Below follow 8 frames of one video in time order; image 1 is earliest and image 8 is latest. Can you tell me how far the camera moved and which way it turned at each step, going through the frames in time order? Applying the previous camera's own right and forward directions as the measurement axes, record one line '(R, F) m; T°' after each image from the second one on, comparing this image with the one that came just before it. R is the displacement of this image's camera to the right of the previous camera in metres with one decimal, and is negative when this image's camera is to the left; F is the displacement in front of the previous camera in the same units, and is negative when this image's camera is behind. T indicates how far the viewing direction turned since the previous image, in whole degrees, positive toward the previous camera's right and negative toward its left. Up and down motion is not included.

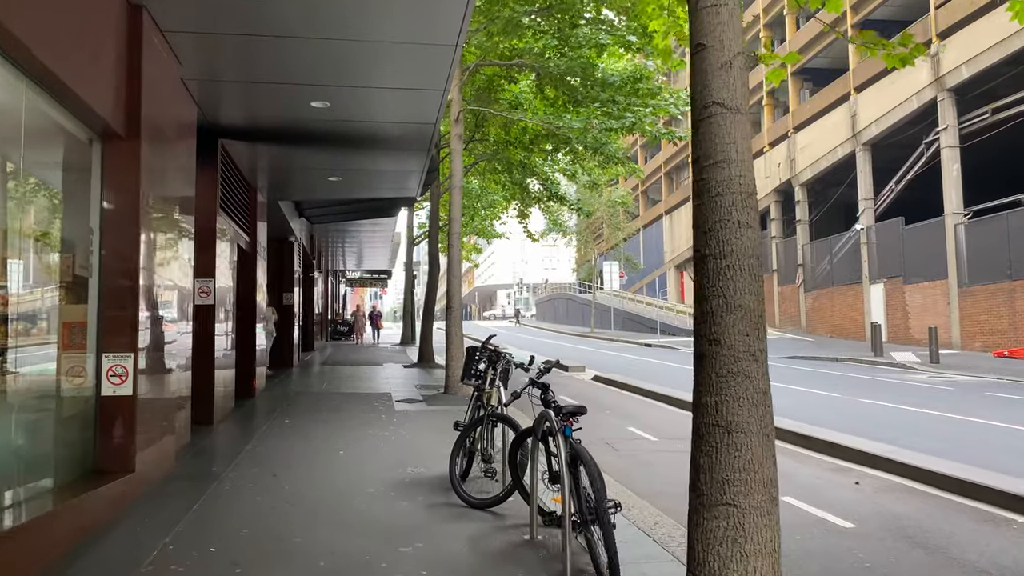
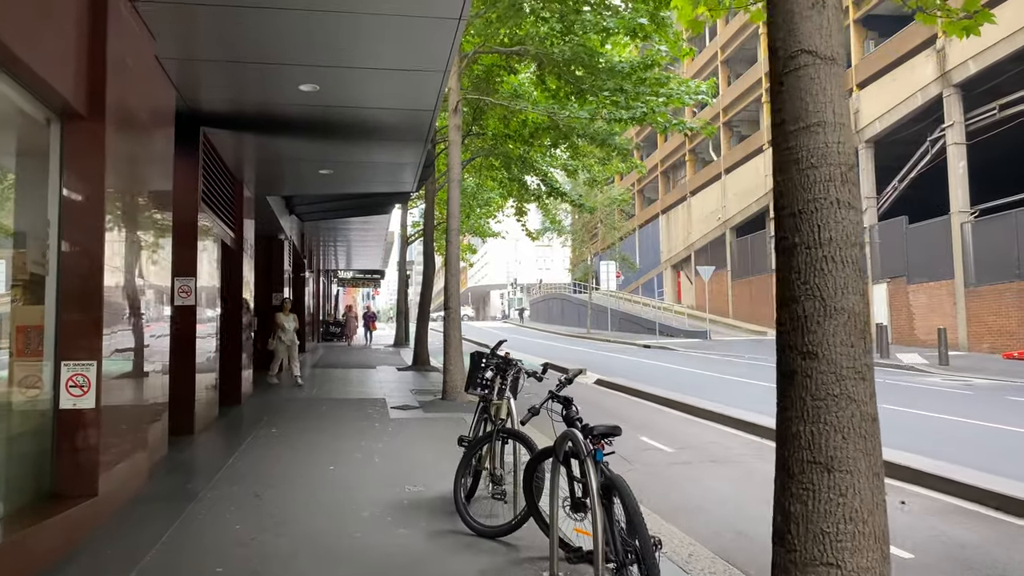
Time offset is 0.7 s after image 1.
(-0.1, +0.6) m; +1°
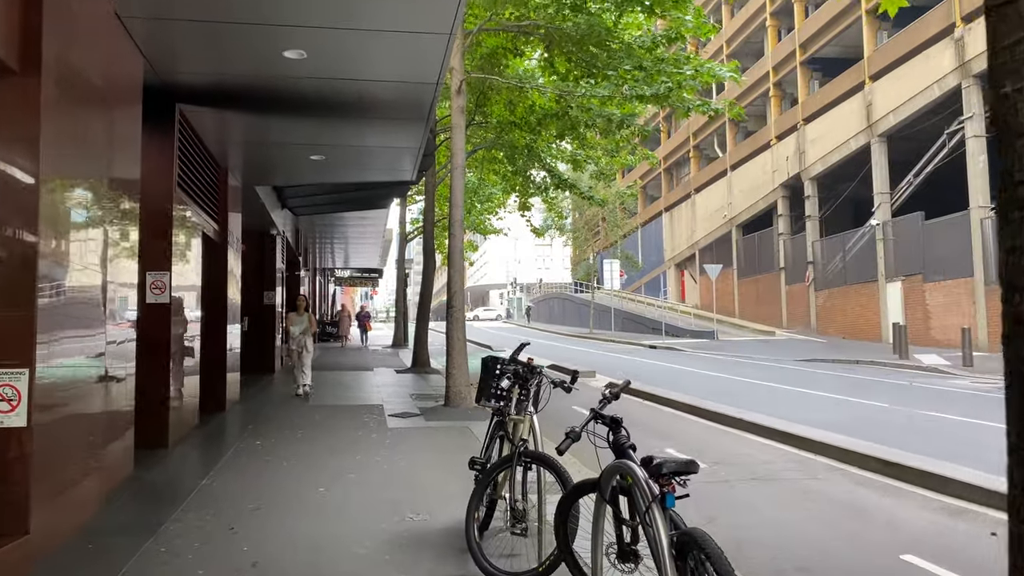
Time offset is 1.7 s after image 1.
(-0.1, +0.9) m; 0°
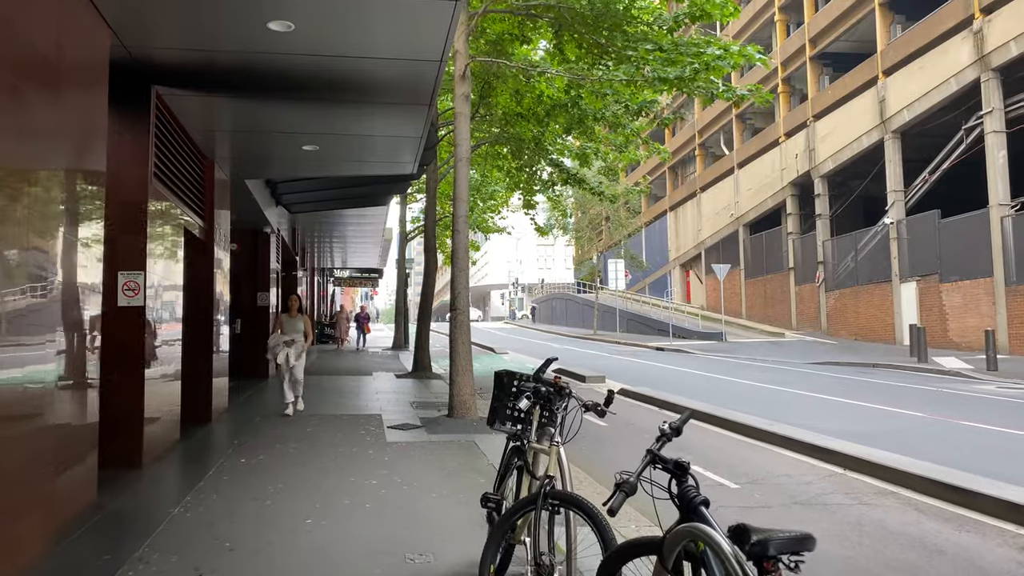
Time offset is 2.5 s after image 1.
(-0.1, +0.7) m; 0°
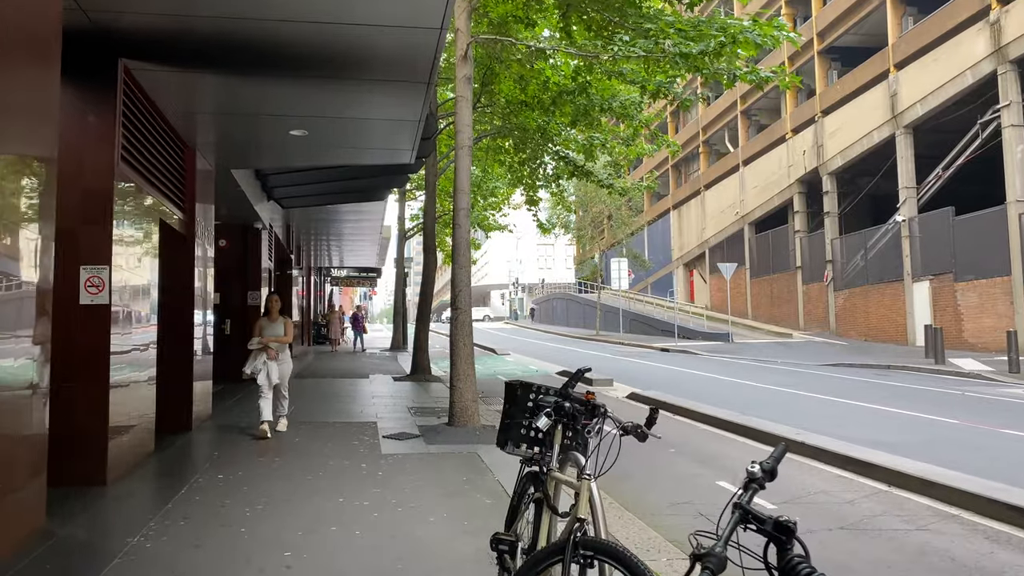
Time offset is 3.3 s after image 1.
(-0.1, +0.7) m; 0°
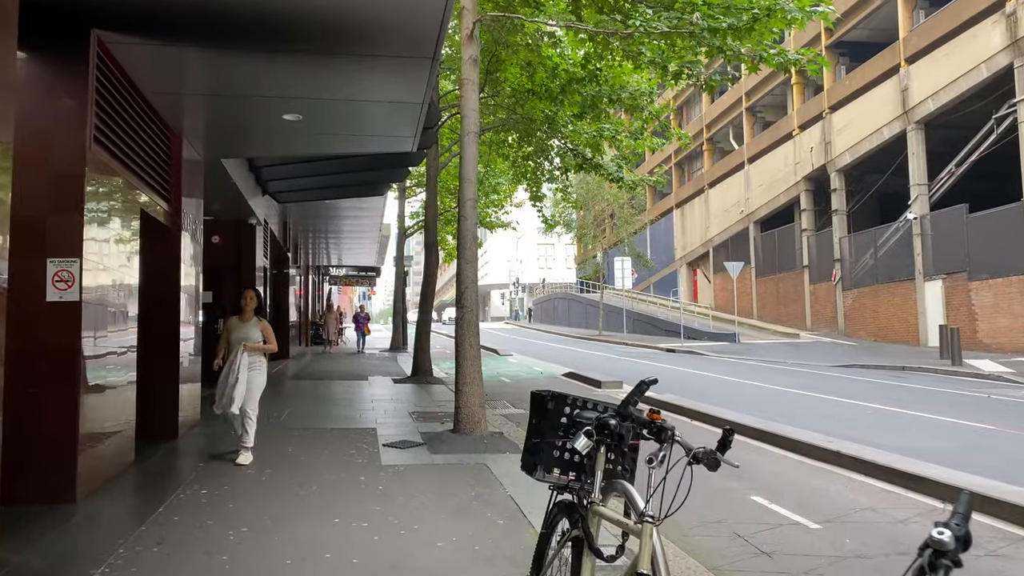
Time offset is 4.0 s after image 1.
(-0.1, +0.6) m; 0°
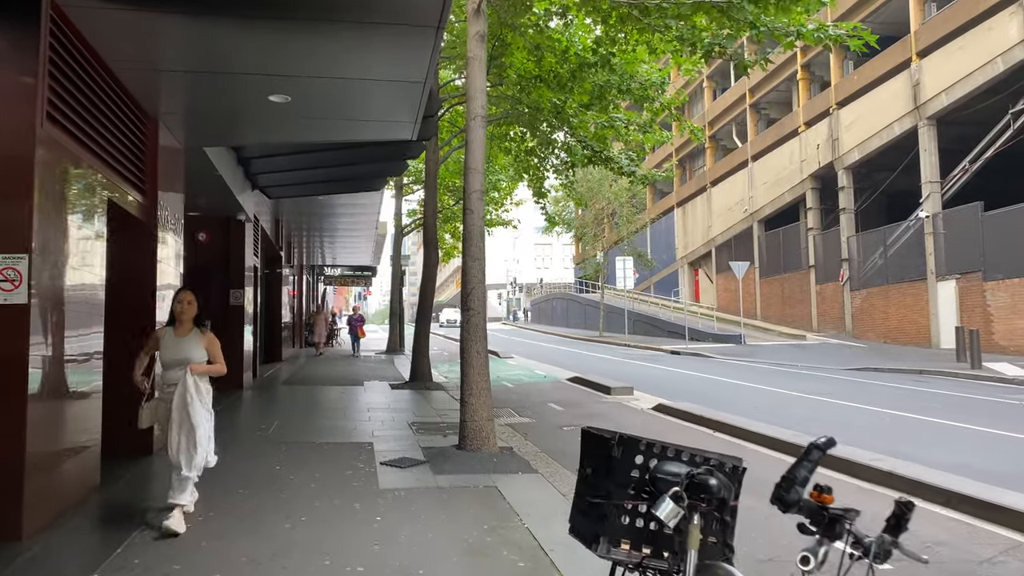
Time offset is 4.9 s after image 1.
(-0.1, +0.7) m; 0°
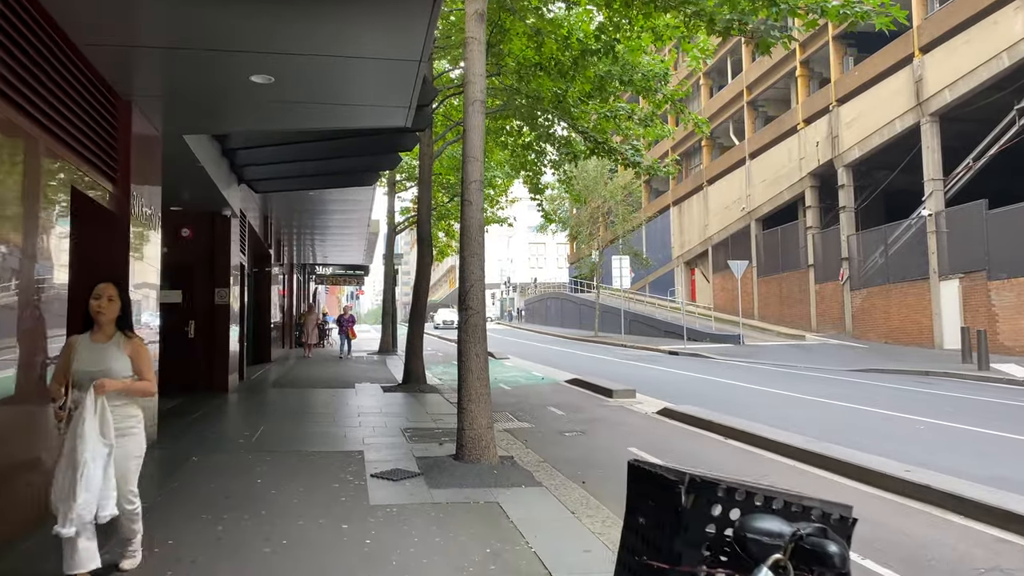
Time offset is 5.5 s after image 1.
(-0.1, +0.5) m; 0°
